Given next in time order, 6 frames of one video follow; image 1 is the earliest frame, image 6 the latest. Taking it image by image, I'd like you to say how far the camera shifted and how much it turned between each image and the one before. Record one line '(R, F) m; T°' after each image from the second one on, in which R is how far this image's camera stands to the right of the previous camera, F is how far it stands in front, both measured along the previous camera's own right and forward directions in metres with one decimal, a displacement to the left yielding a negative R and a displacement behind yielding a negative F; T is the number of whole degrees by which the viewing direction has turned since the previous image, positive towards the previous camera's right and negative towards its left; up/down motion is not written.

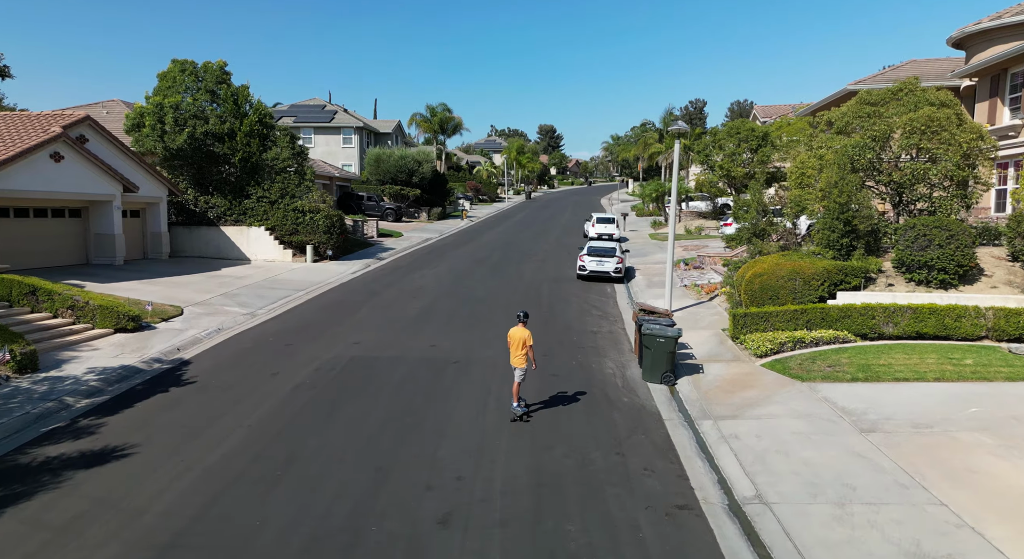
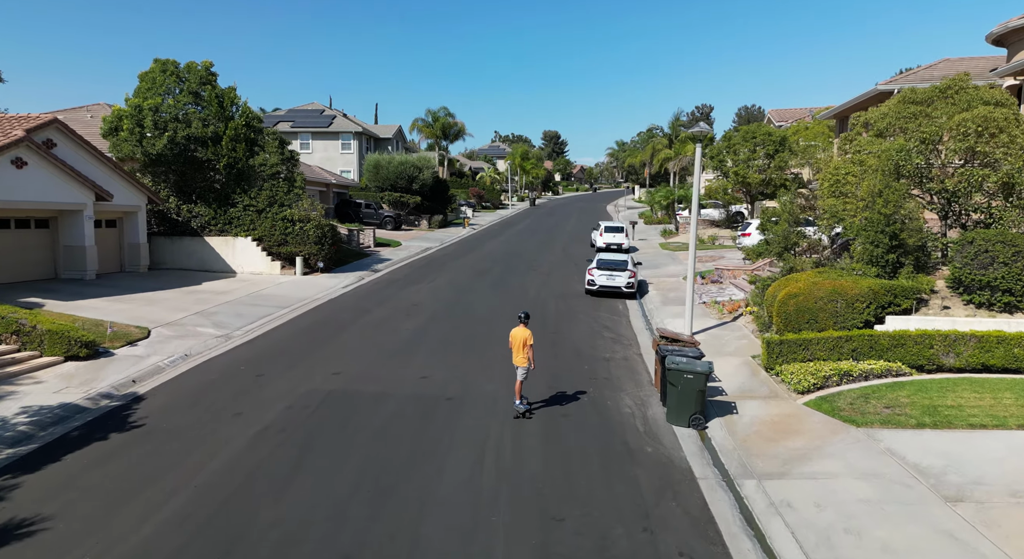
(0.0, +1.7) m; 0°
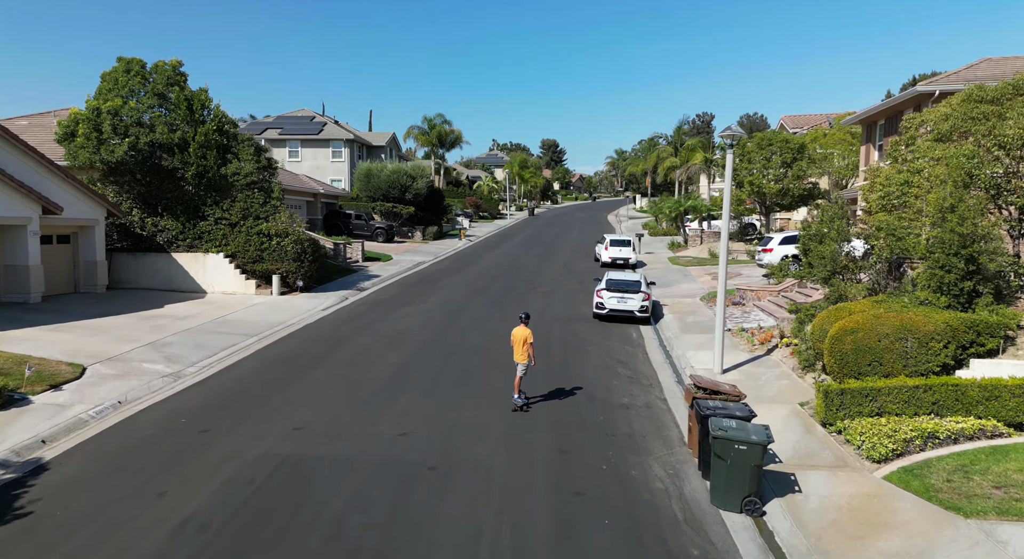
(0.0, +2.3) m; 0°
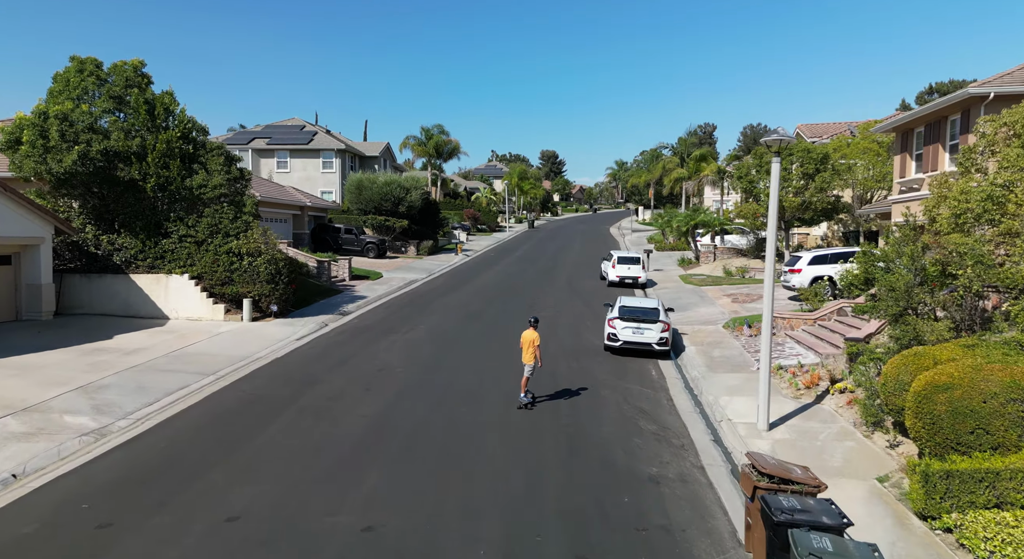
(0.0, +2.4) m; 0°
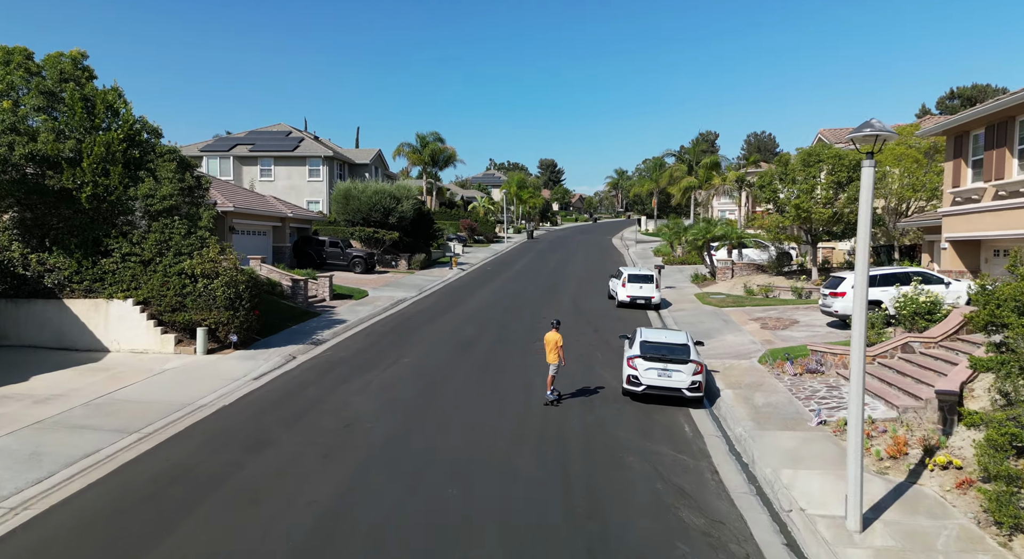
(0.0, +2.9) m; 0°
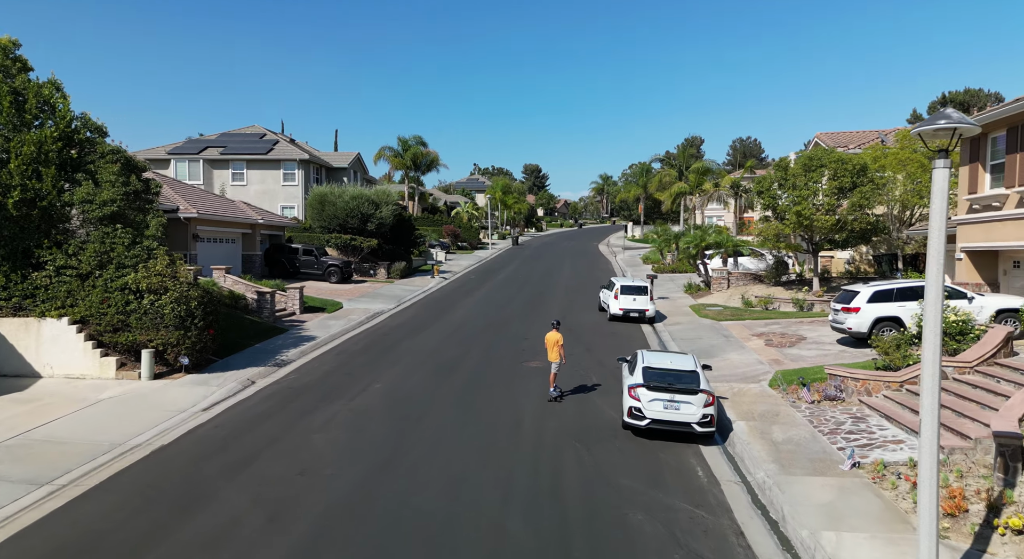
(0.0, +1.7) m; +1°
